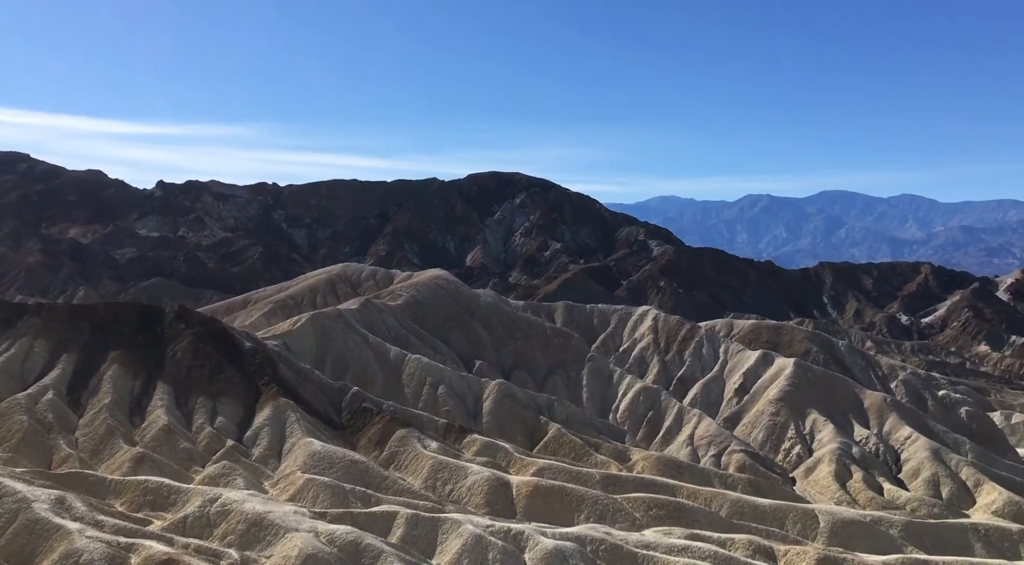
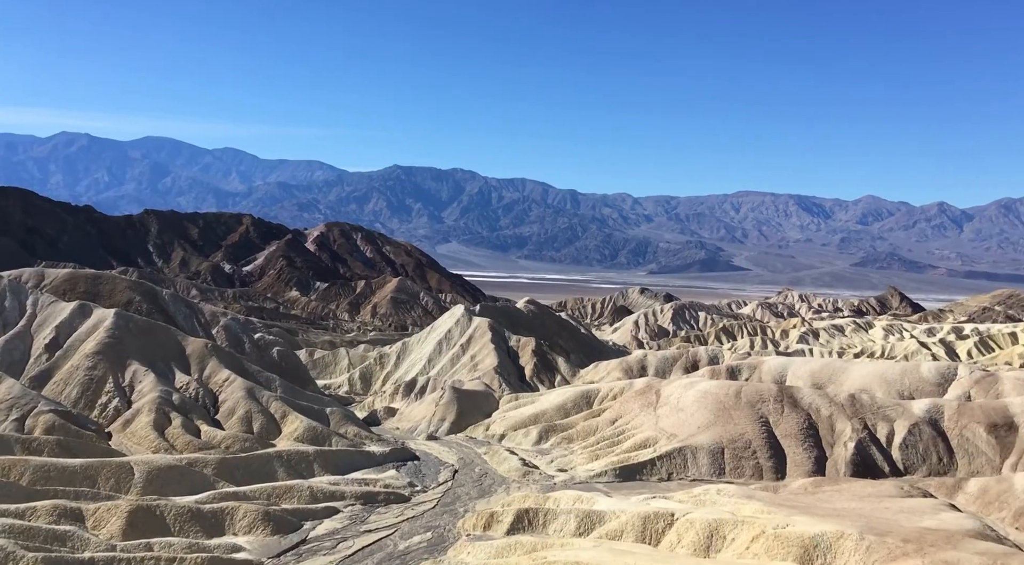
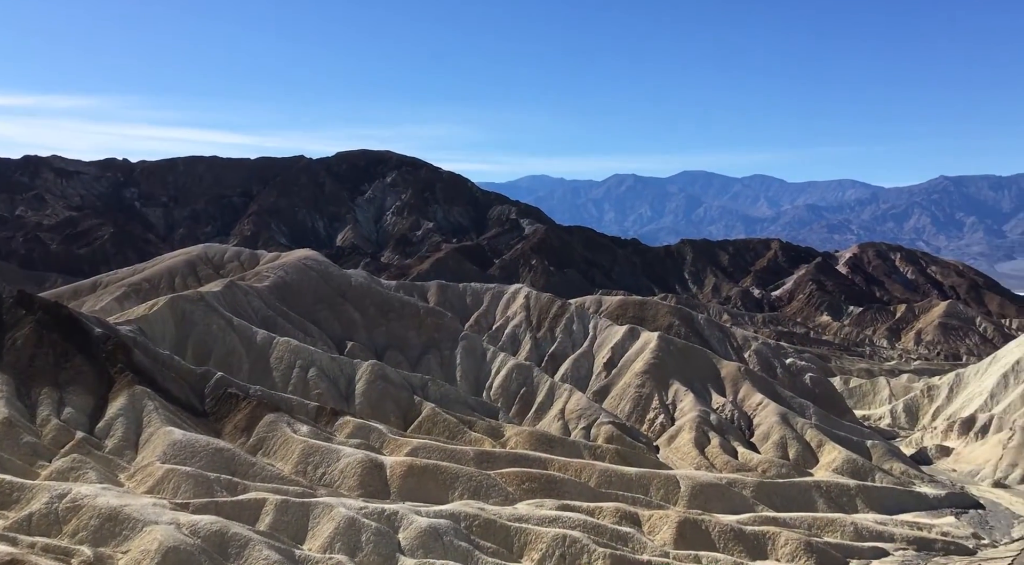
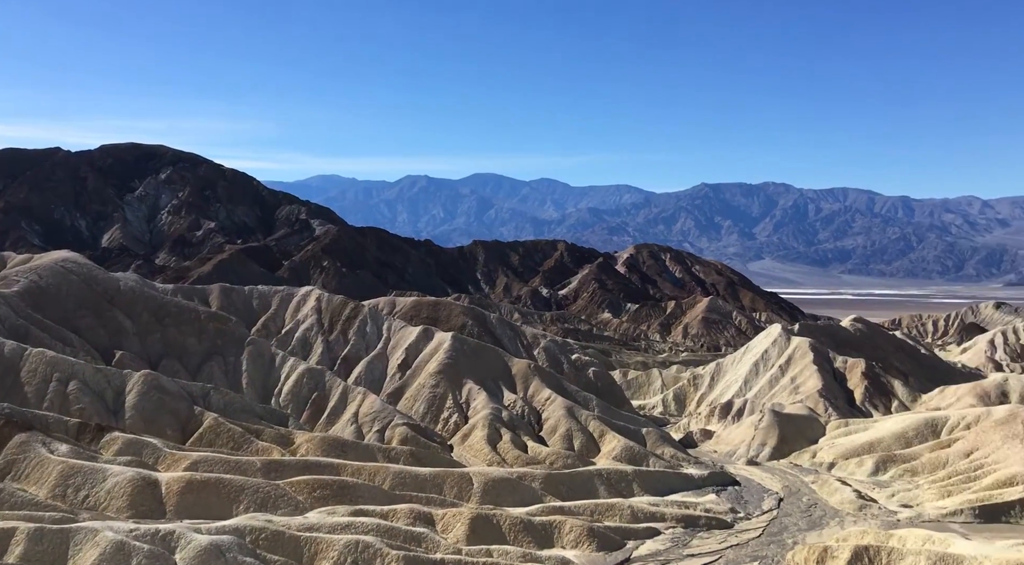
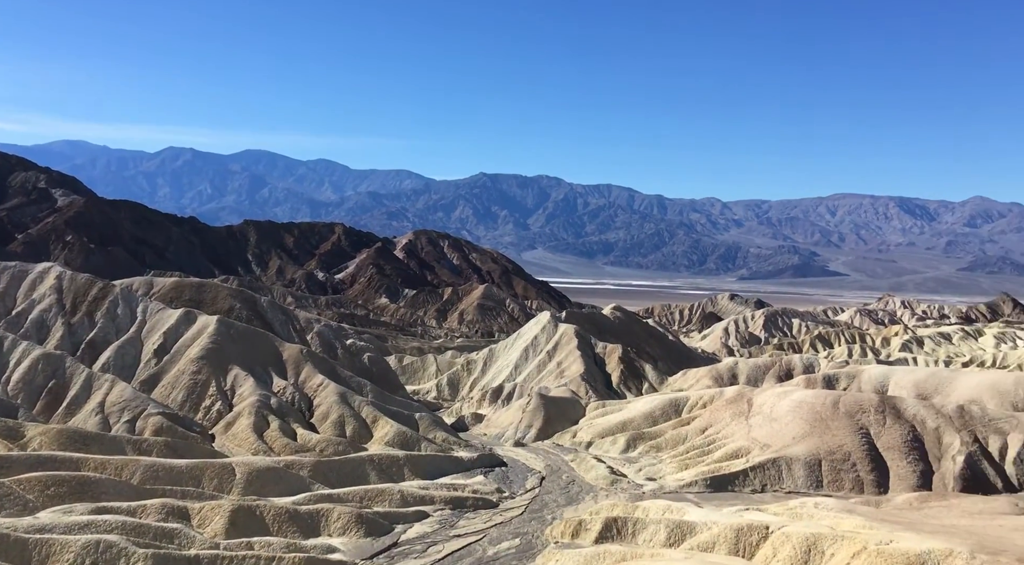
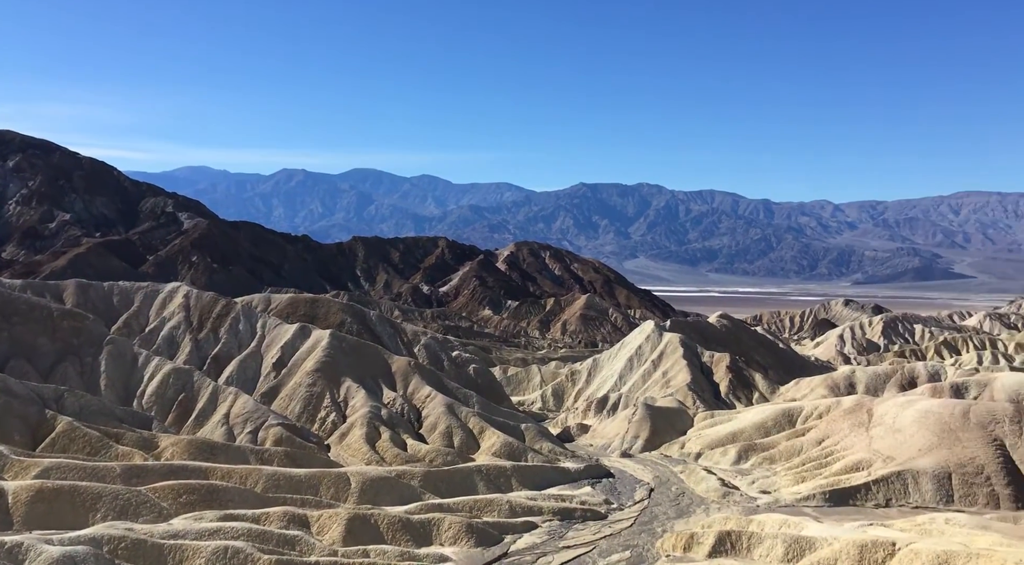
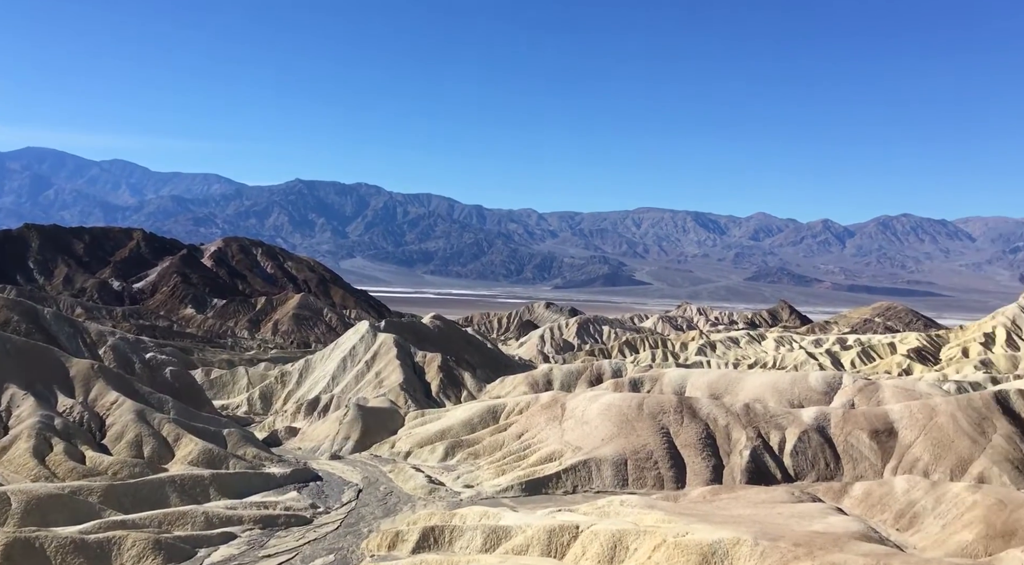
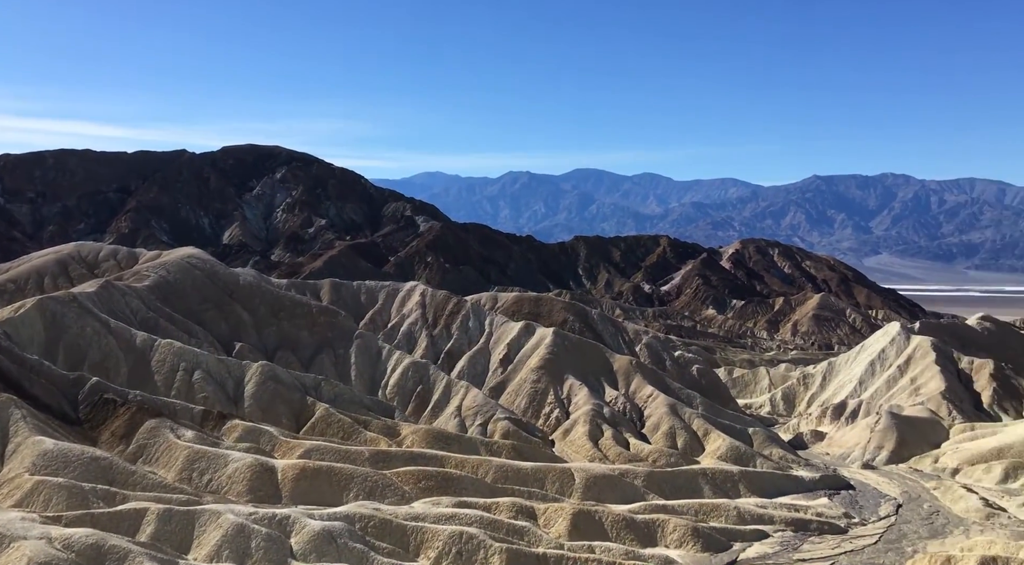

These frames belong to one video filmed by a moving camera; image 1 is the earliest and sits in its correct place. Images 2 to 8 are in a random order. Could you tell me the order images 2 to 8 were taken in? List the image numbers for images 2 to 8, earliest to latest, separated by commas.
3, 8, 4, 6, 5, 2, 7
